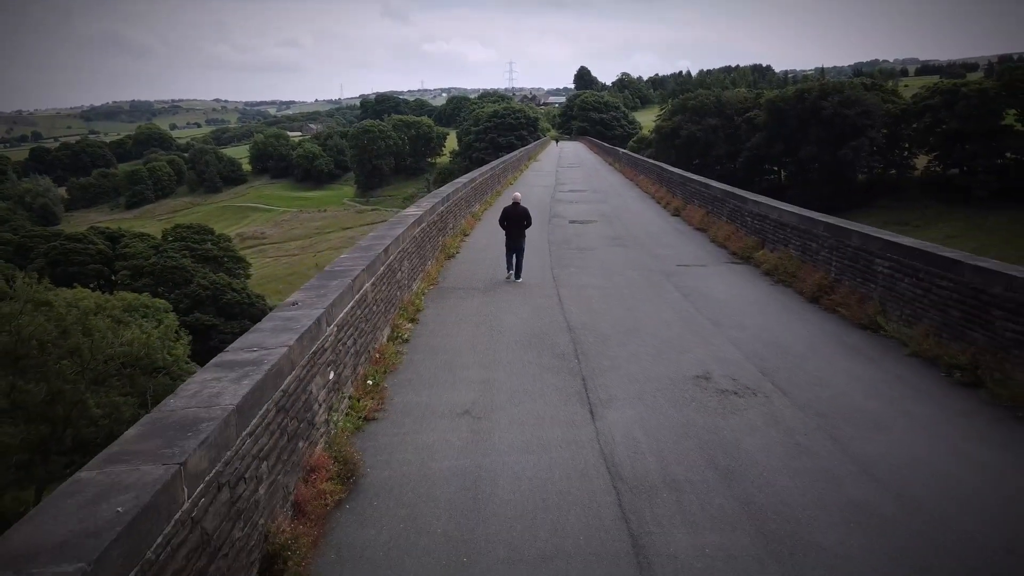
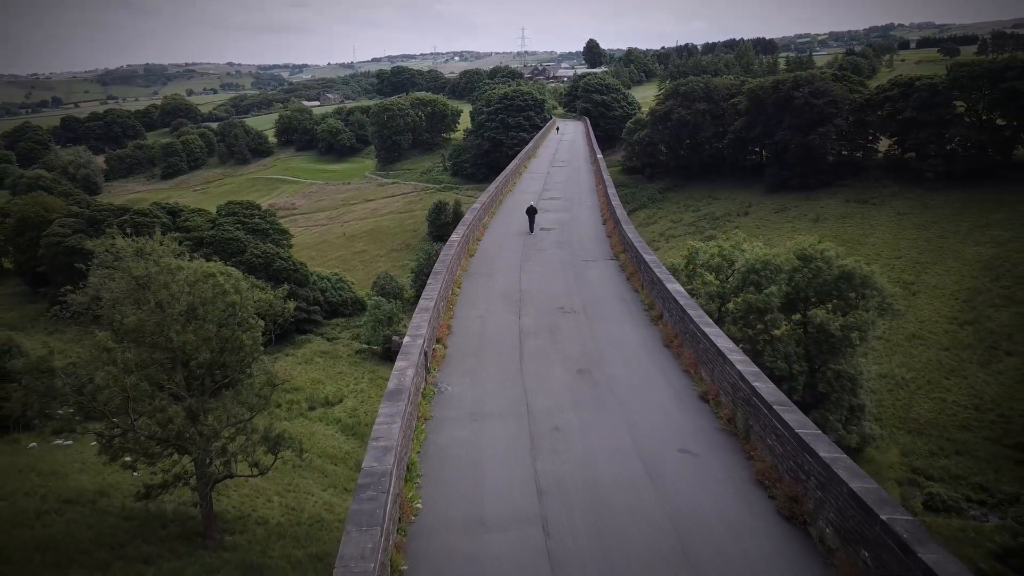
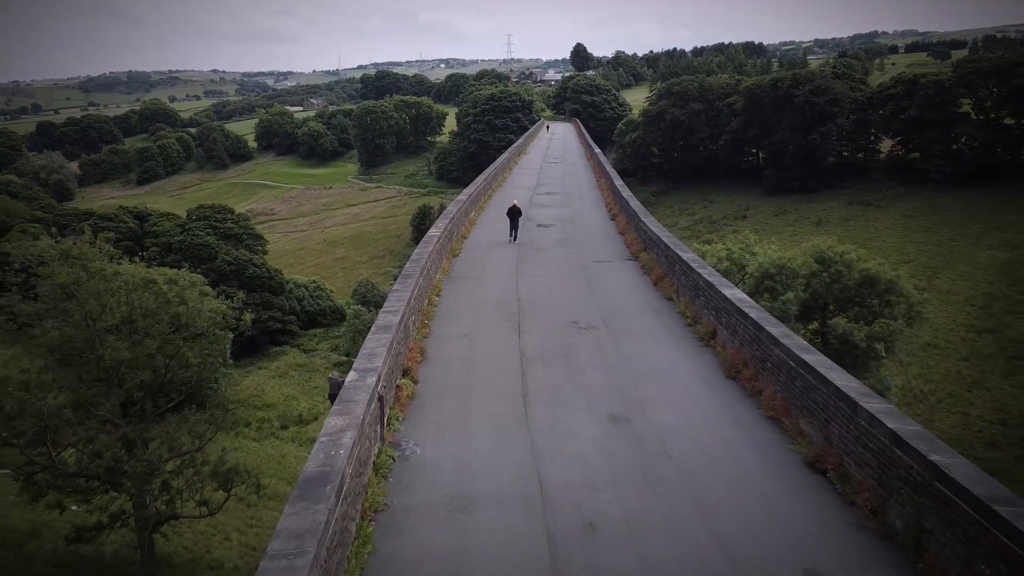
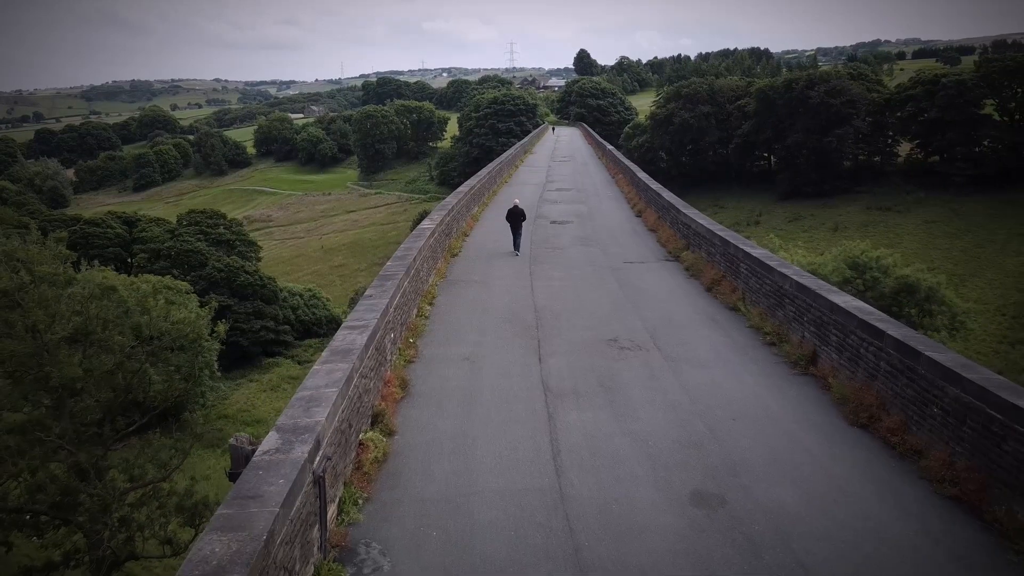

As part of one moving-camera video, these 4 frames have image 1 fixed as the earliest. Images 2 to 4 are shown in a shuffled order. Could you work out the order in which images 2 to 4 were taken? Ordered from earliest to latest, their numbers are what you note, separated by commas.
4, 3, 2
